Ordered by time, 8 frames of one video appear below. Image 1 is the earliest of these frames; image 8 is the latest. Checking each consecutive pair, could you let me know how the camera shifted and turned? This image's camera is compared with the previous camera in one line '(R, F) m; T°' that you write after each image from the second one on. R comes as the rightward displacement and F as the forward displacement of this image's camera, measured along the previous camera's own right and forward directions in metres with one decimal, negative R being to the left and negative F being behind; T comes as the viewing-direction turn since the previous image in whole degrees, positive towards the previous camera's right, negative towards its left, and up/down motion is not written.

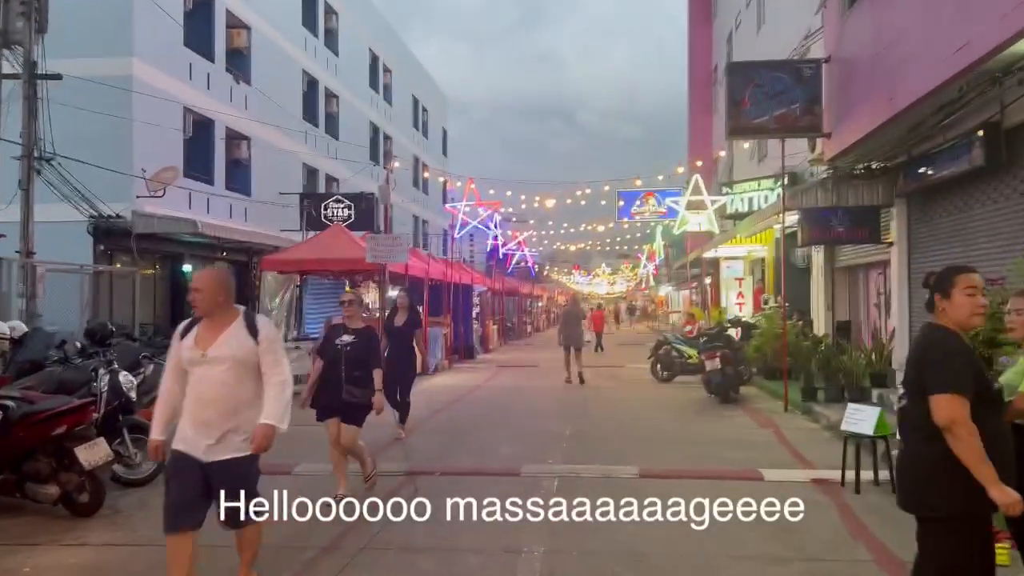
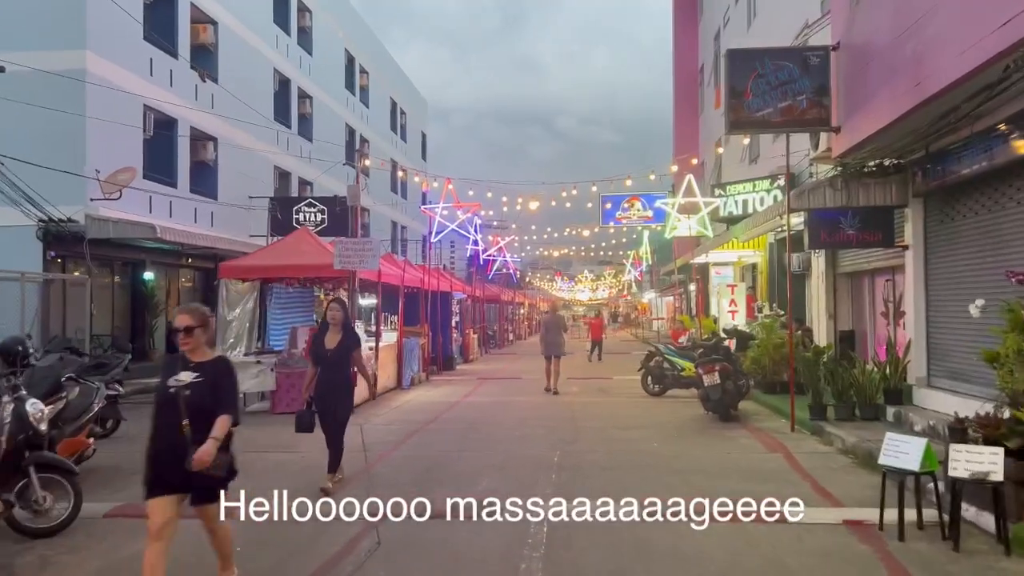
(0.0, +1.2) m; +1°
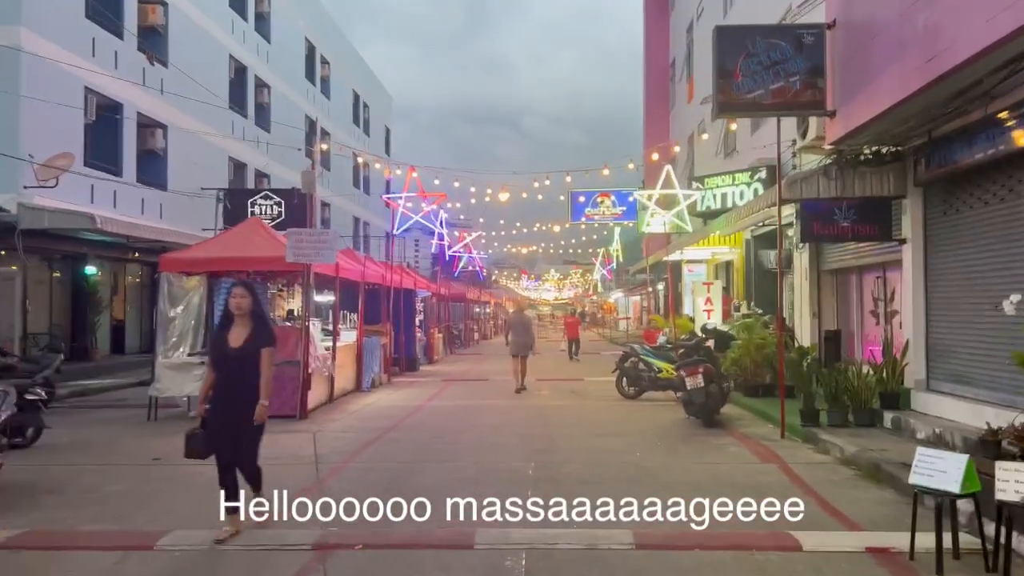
(-0.1, +1.0) m; +3°
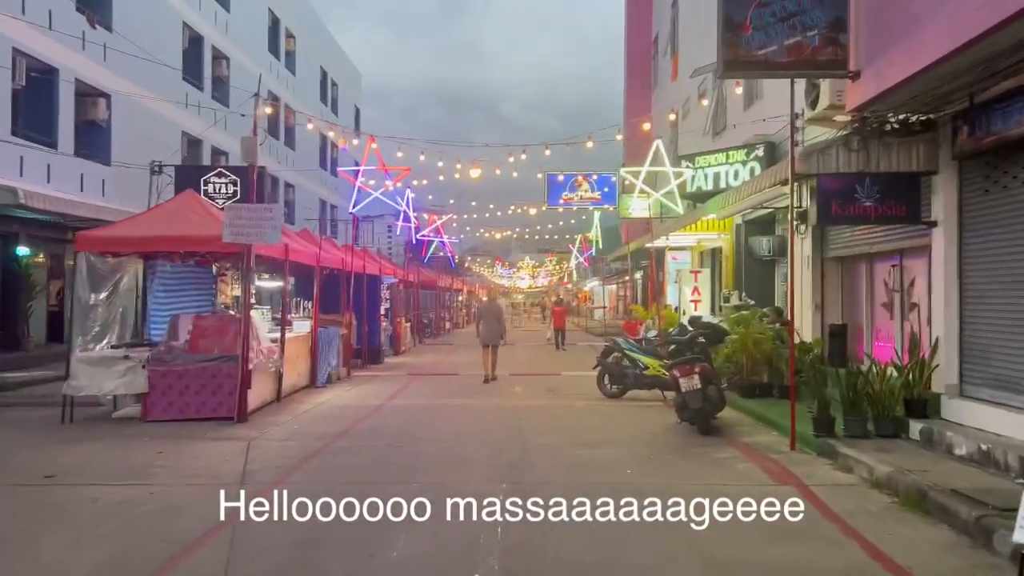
(+0.1, +1.6) m; +2°
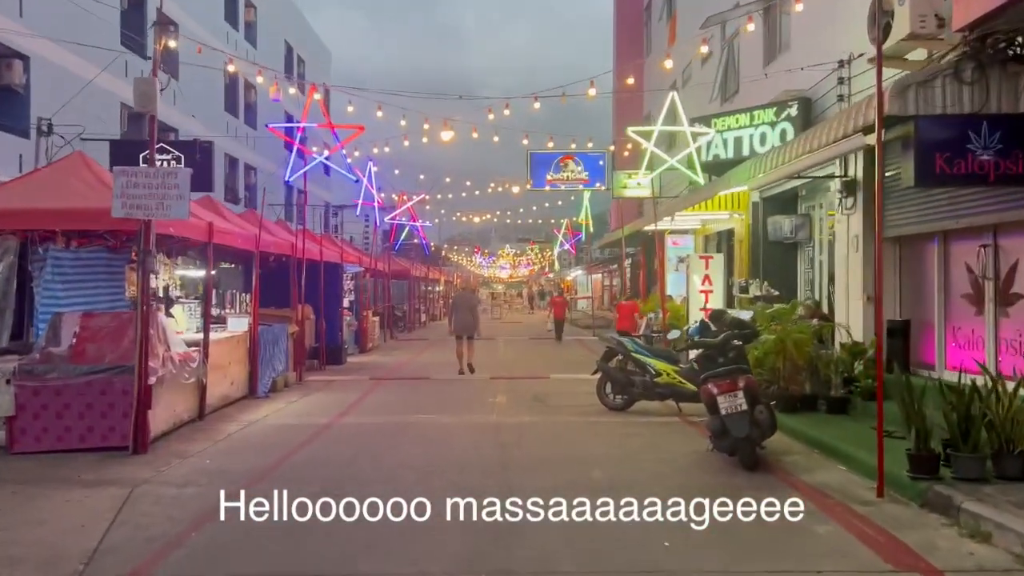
(0.0, +2.7) m; +2°
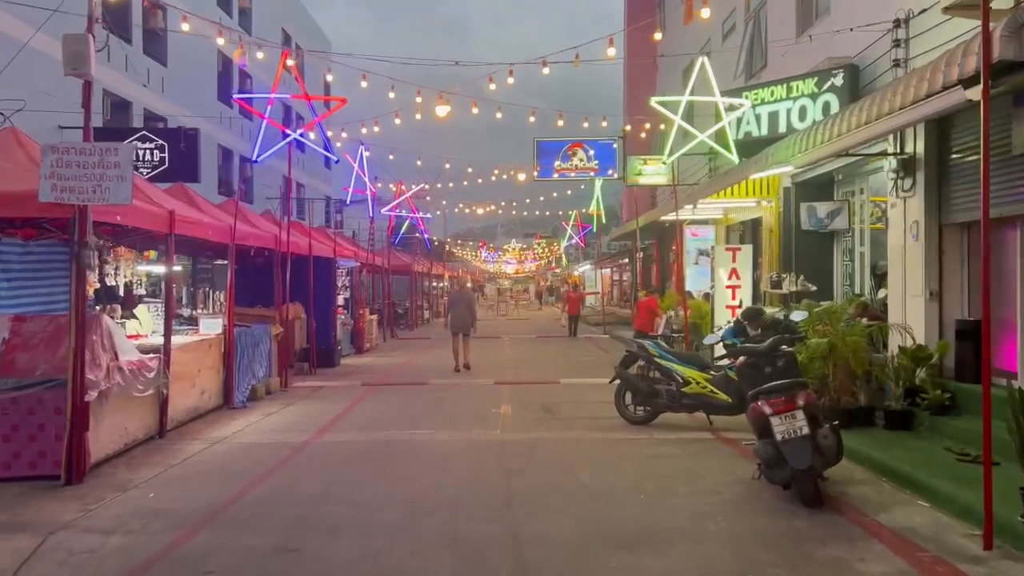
(0.0, +1.5) m; 0°
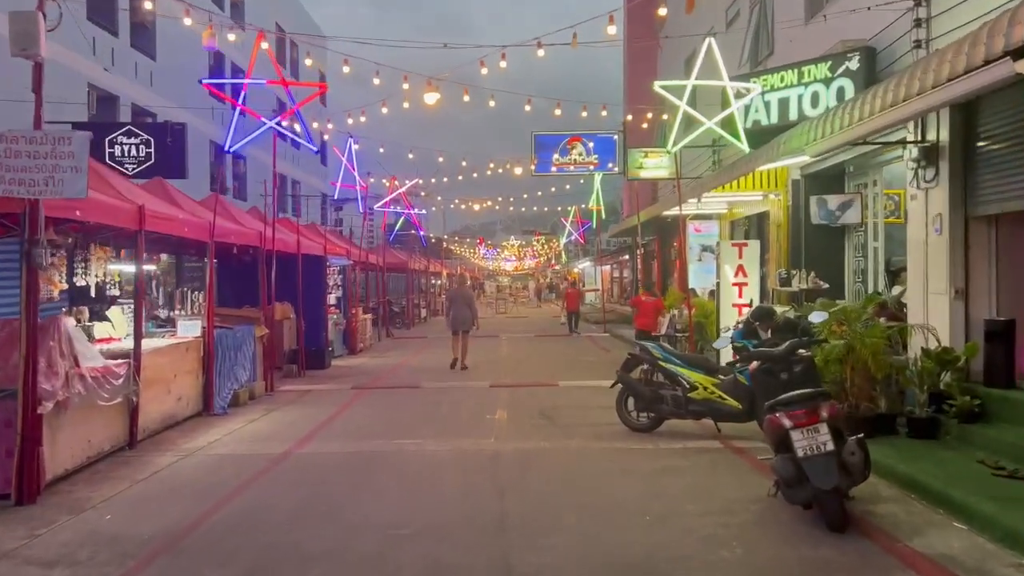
(+0.1, +0.6) m; 0°
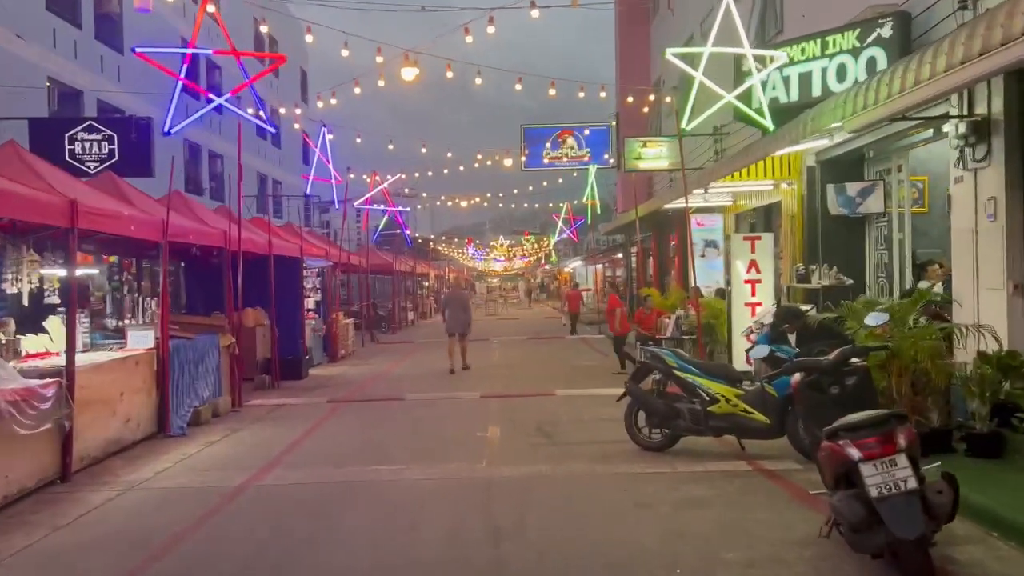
(0.0, +1.2) m; +1°
